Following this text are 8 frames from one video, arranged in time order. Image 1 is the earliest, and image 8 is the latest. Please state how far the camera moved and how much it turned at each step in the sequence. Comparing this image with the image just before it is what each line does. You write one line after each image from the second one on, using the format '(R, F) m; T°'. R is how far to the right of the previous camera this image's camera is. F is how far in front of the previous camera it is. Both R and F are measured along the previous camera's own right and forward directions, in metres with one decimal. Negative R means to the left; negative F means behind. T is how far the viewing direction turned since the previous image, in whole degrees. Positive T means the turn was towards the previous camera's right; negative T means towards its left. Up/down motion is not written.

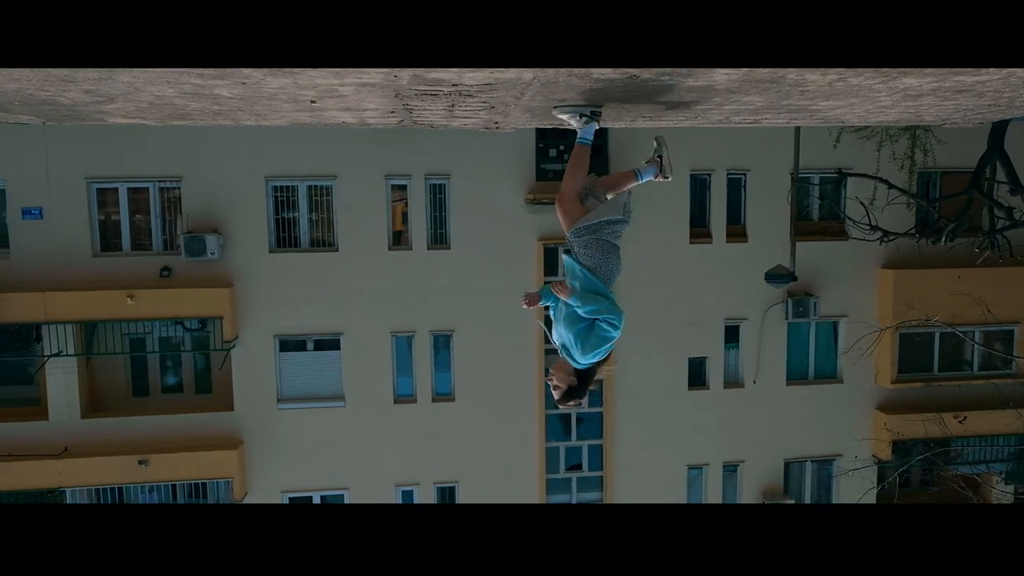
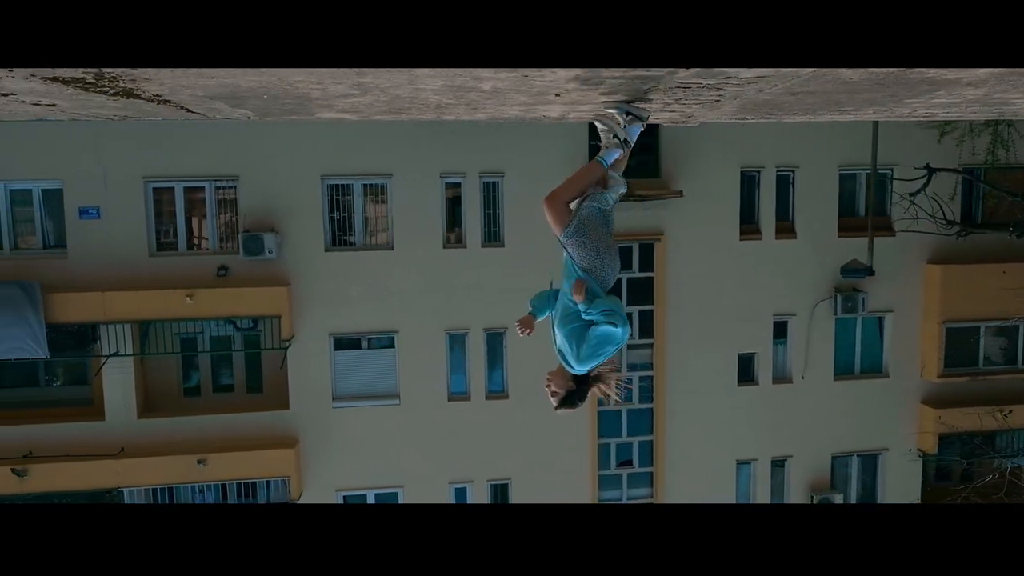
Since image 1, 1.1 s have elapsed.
(-0.8, 0.0) m; +1°
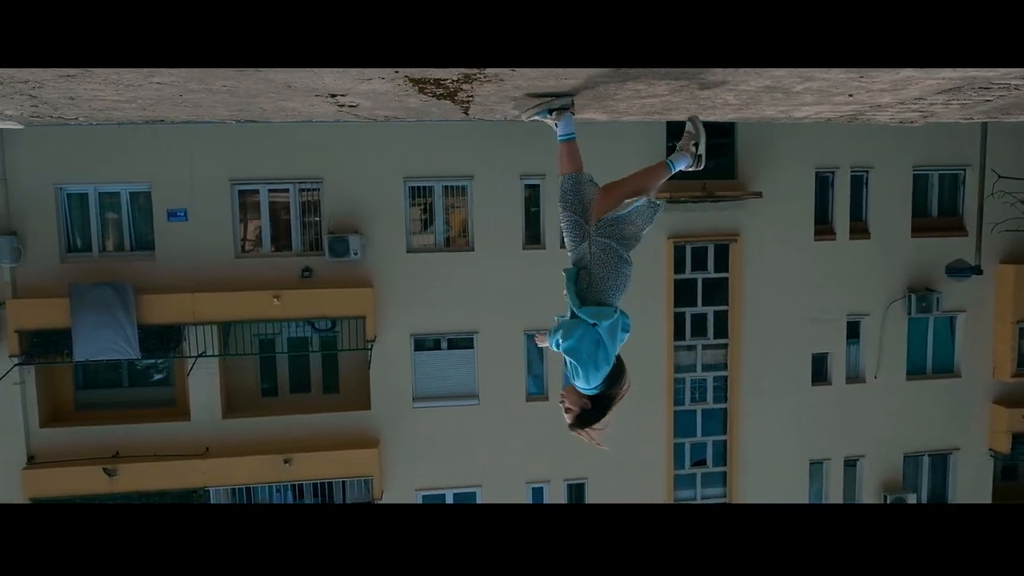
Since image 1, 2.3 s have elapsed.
(-0.9, -0.1) m; 0°
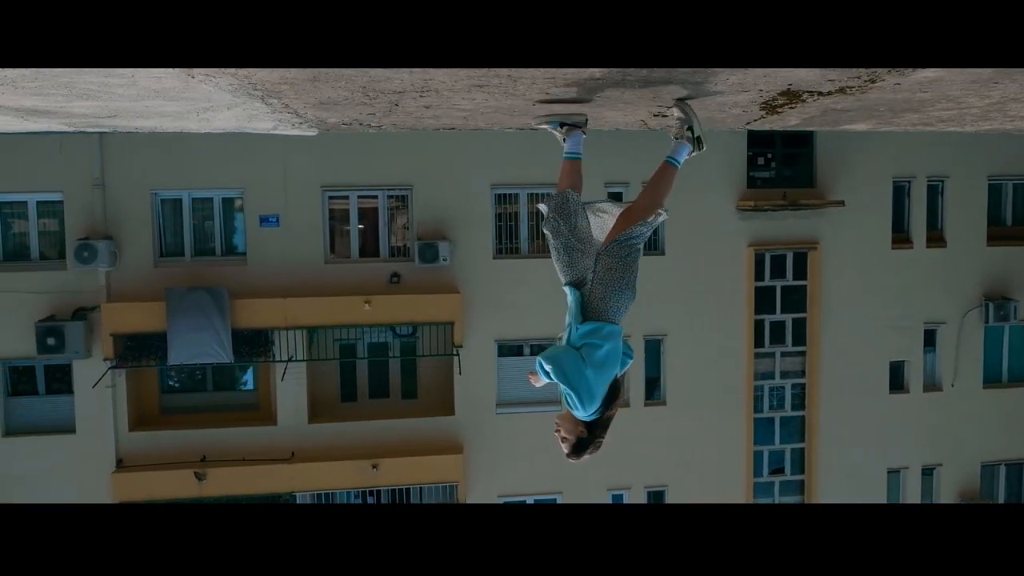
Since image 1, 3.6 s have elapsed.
(-1.0, 0.0) m; 0°
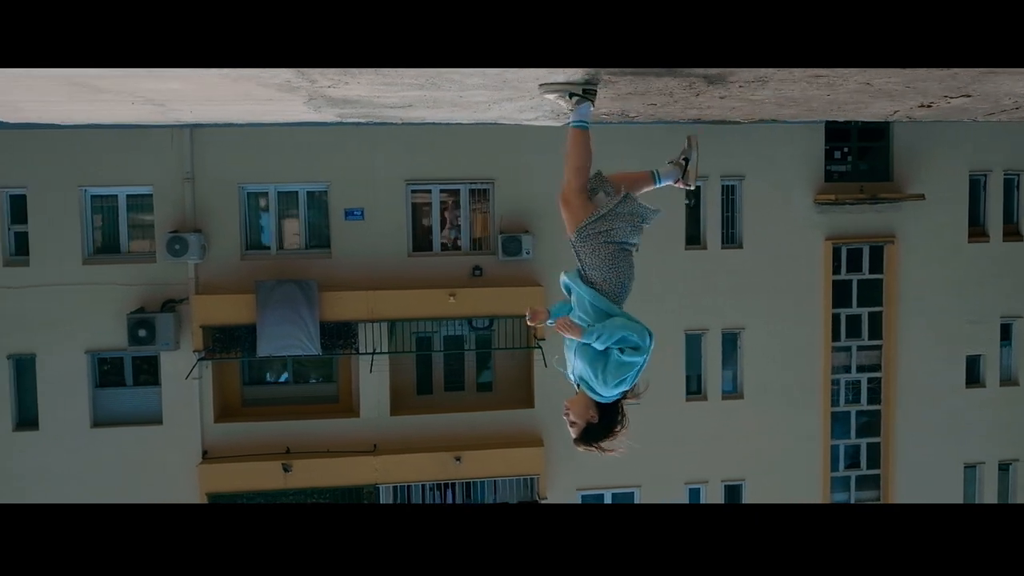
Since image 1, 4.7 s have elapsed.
(-0.8, 0.0) m; -1°
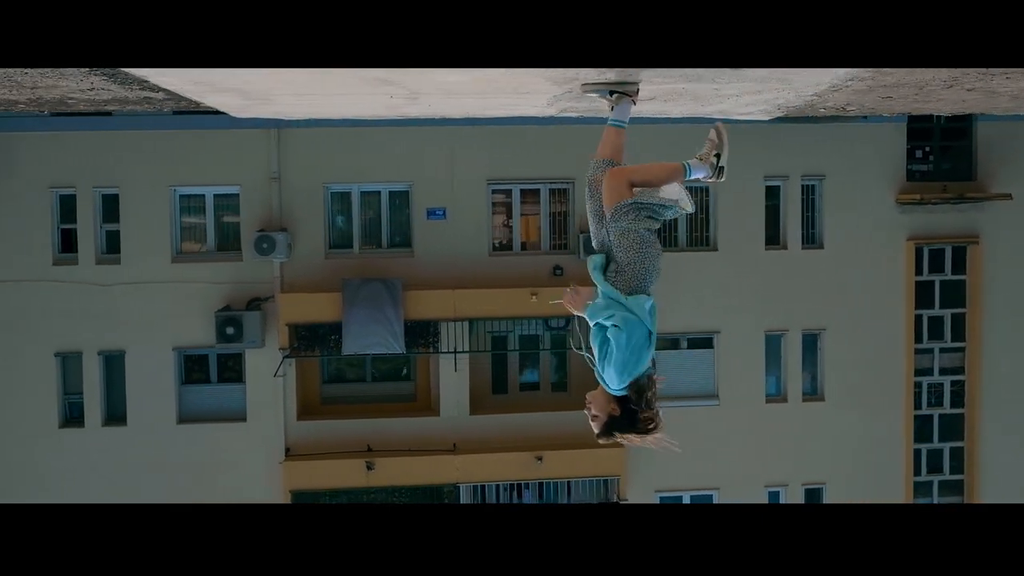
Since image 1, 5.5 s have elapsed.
(-0.6, 0.0) m; -2°
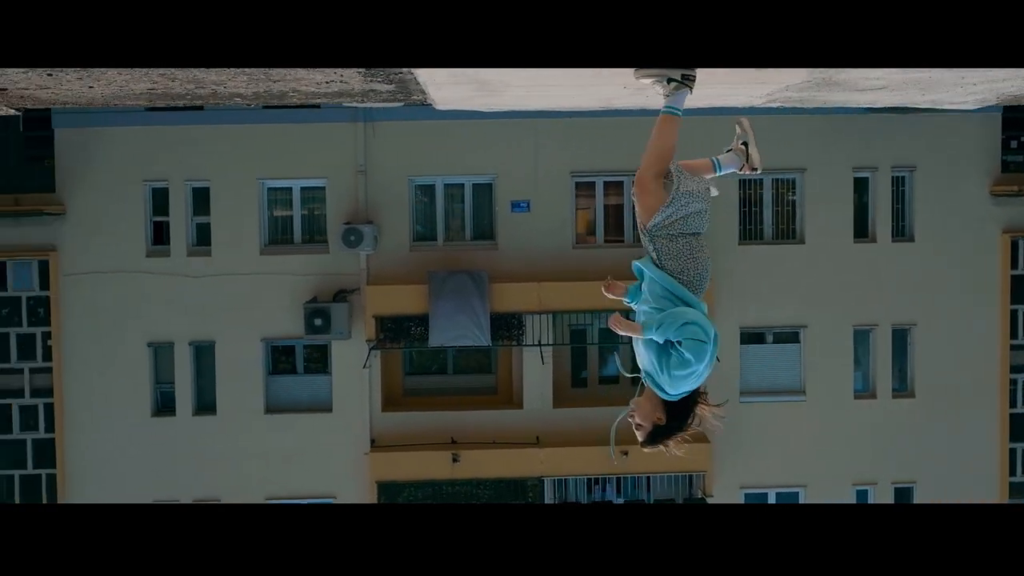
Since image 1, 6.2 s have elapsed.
(-0.5, 0.0) m; -3°
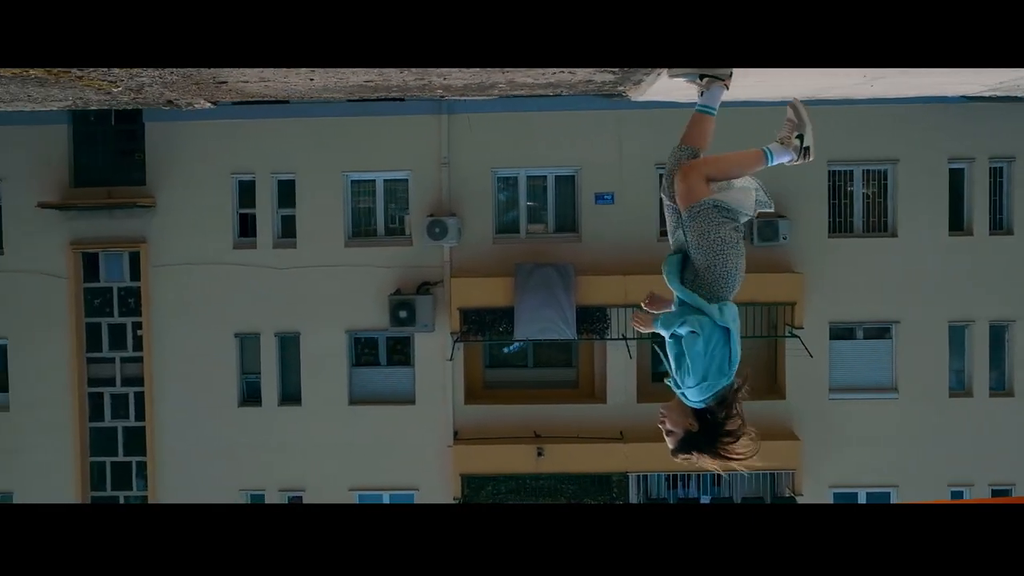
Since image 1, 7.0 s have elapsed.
(-0.4, +0.1) m; -3°
